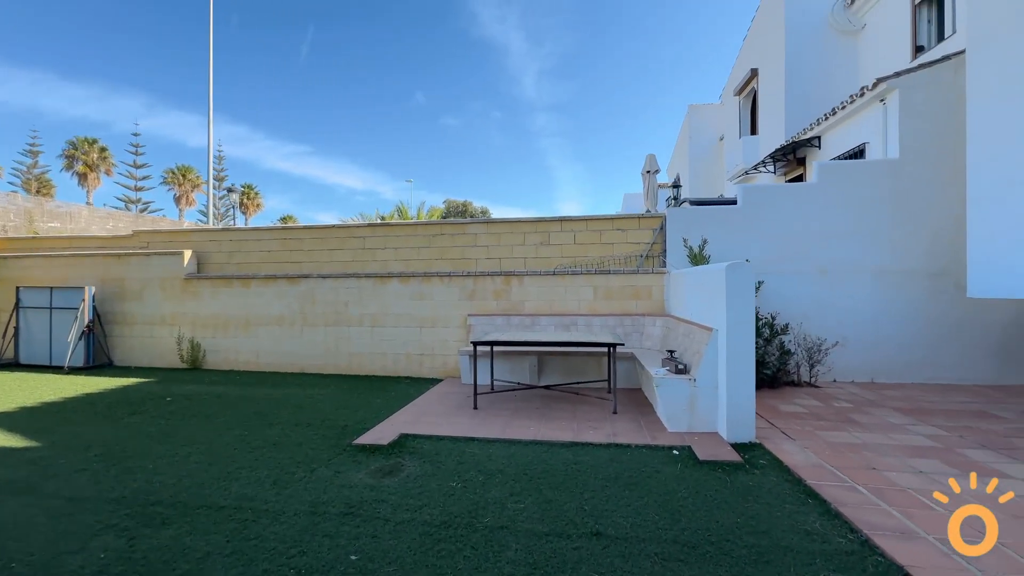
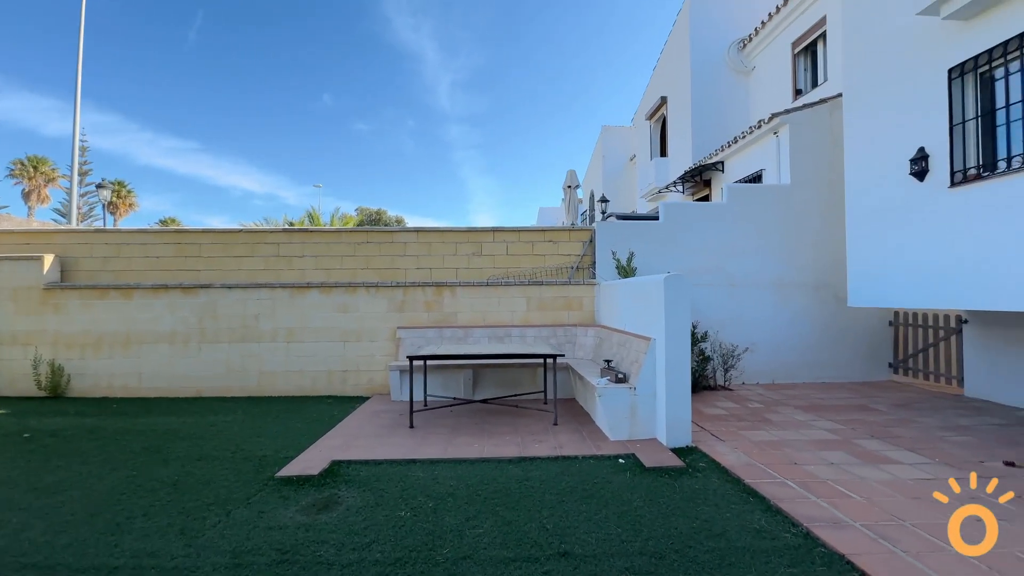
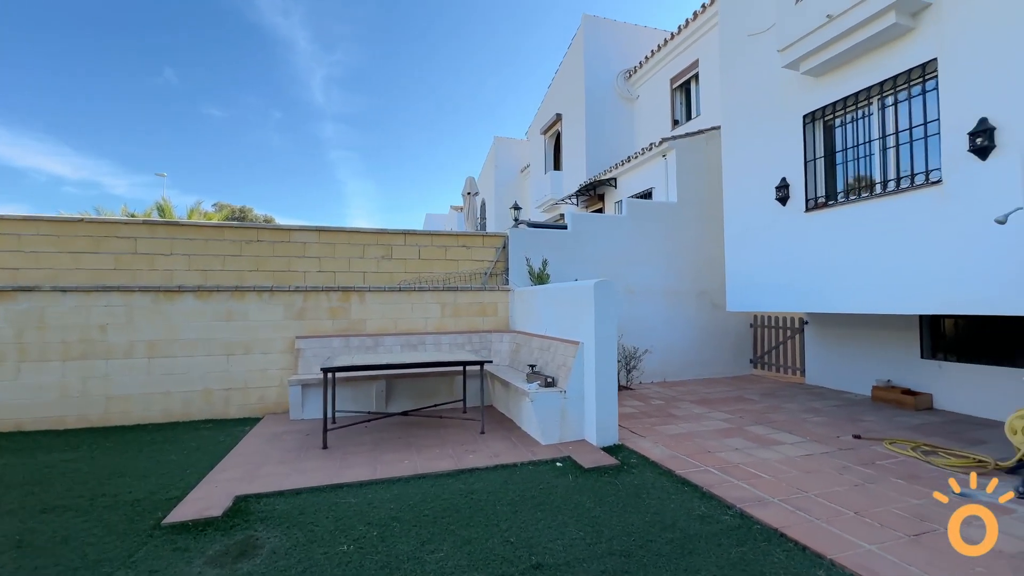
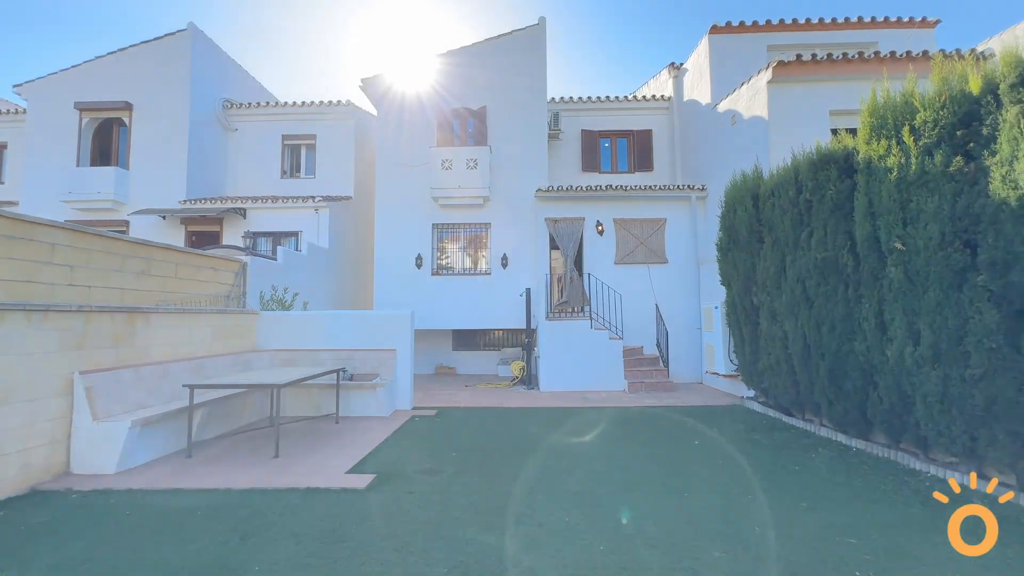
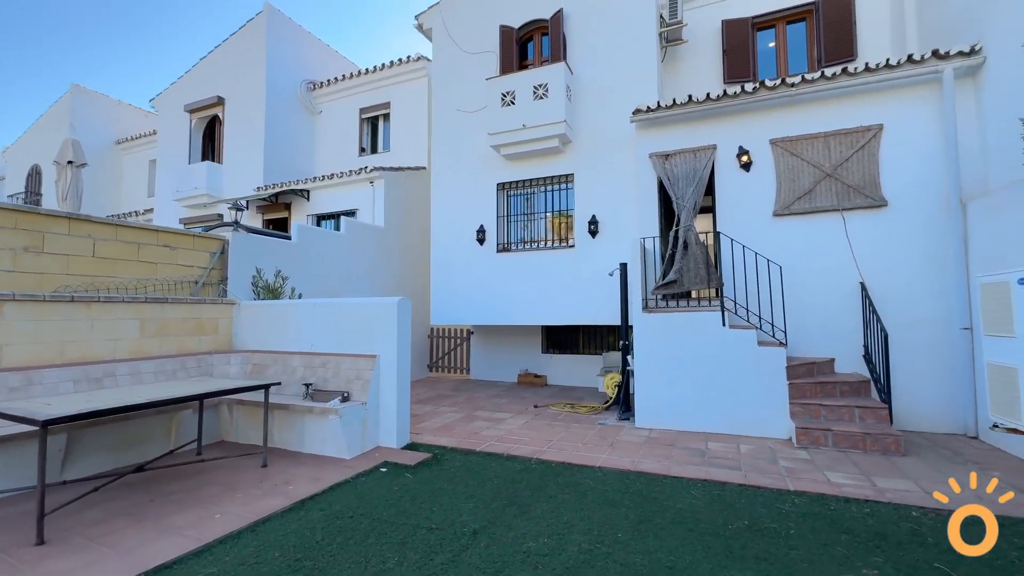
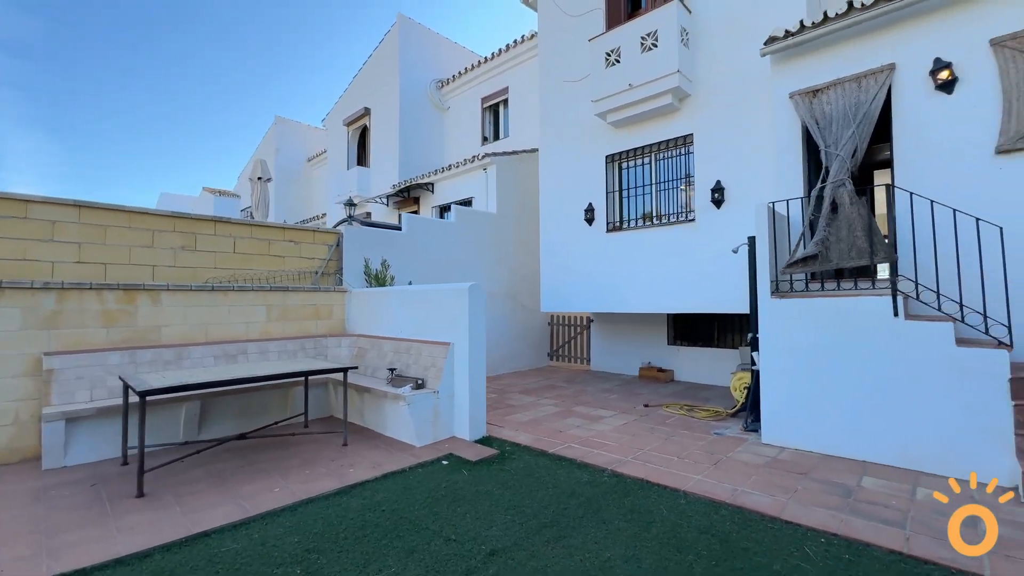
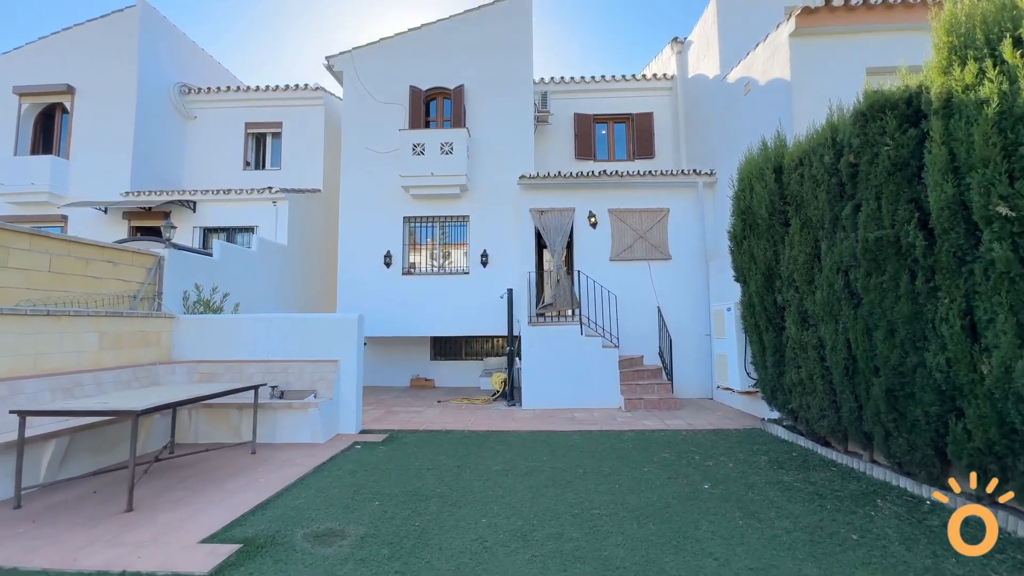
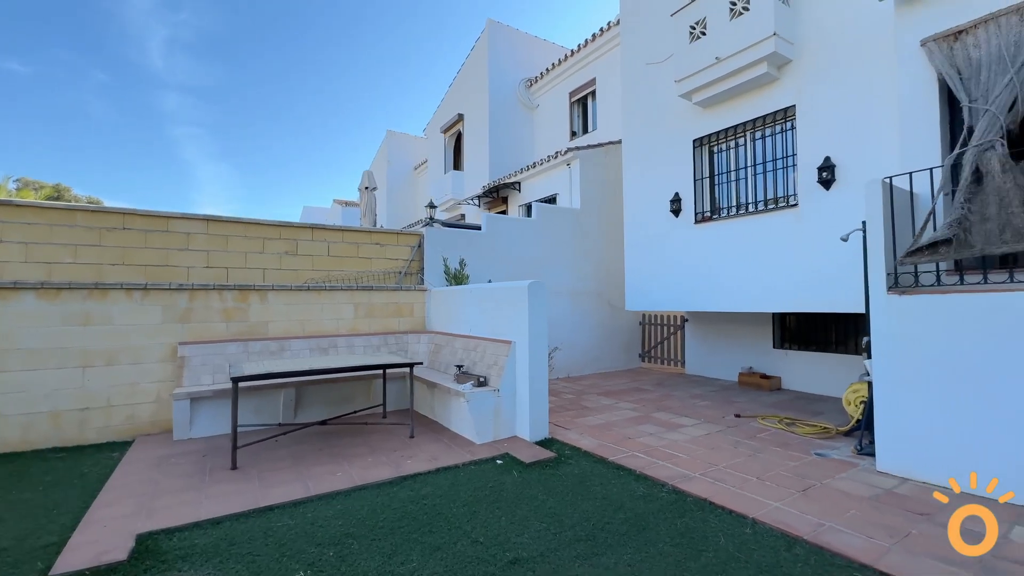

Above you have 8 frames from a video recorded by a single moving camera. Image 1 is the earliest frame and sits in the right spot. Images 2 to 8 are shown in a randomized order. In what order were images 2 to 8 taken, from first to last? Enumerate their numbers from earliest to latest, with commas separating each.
2, 3, 8, 6, 5, 7, 4
